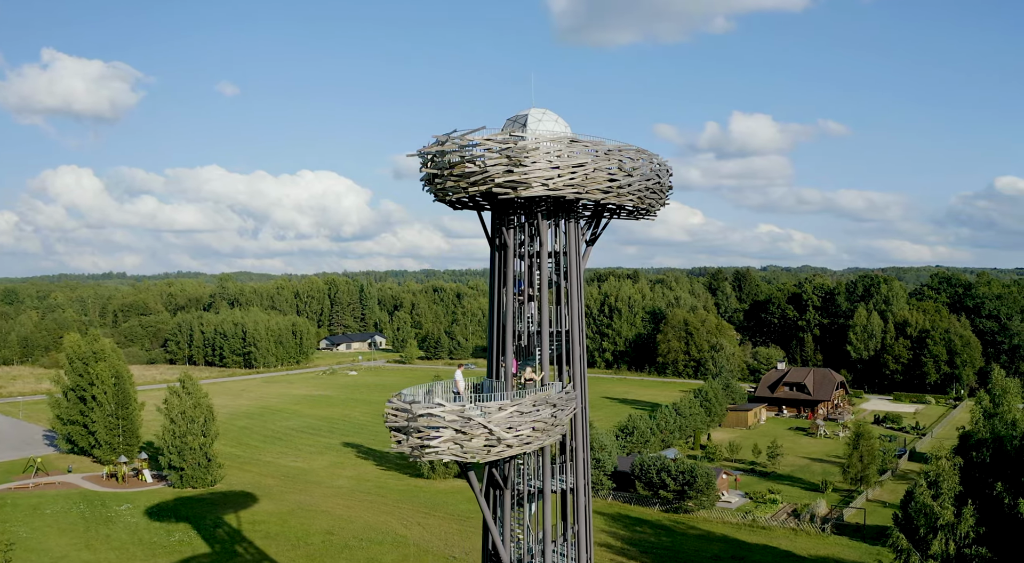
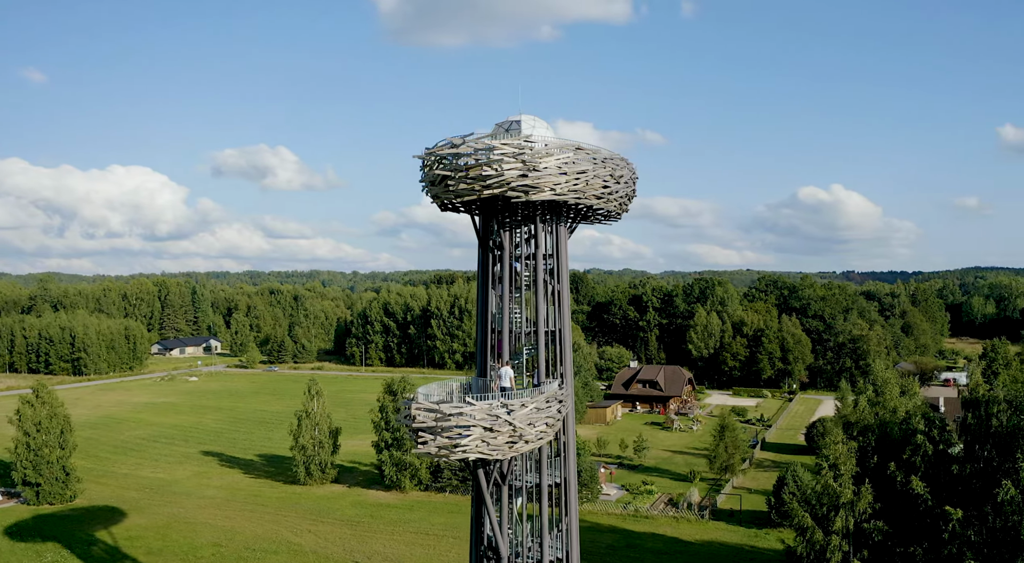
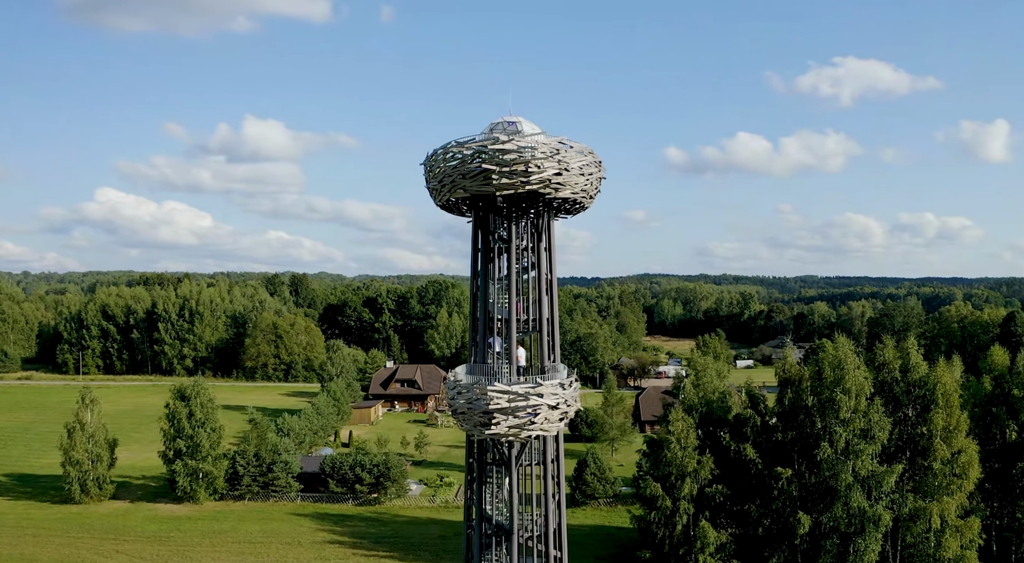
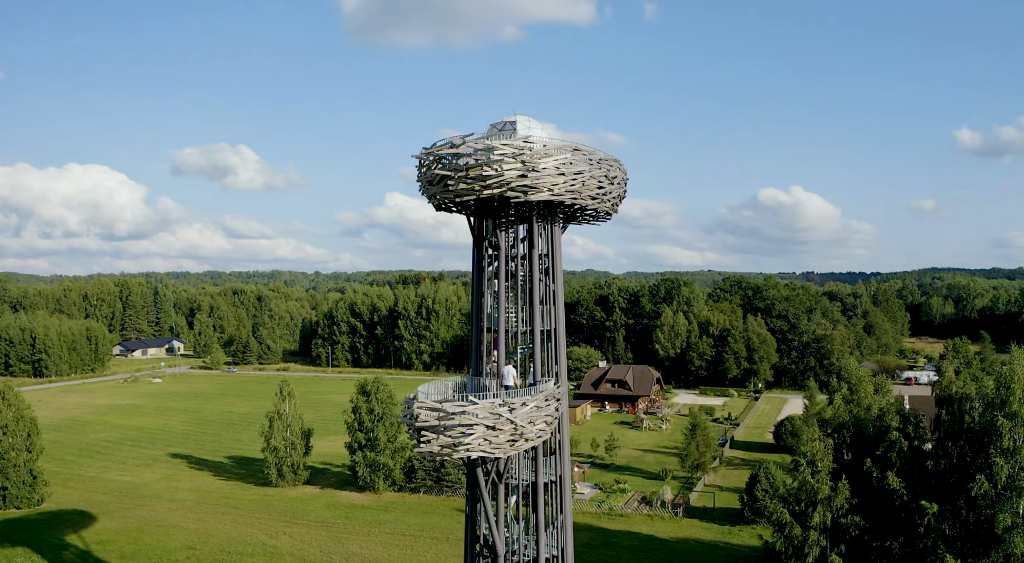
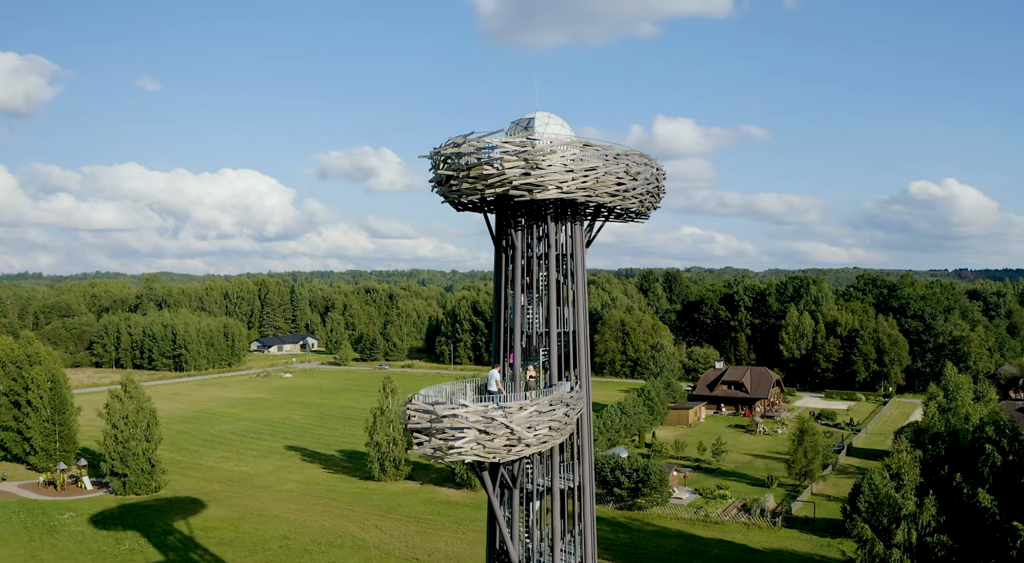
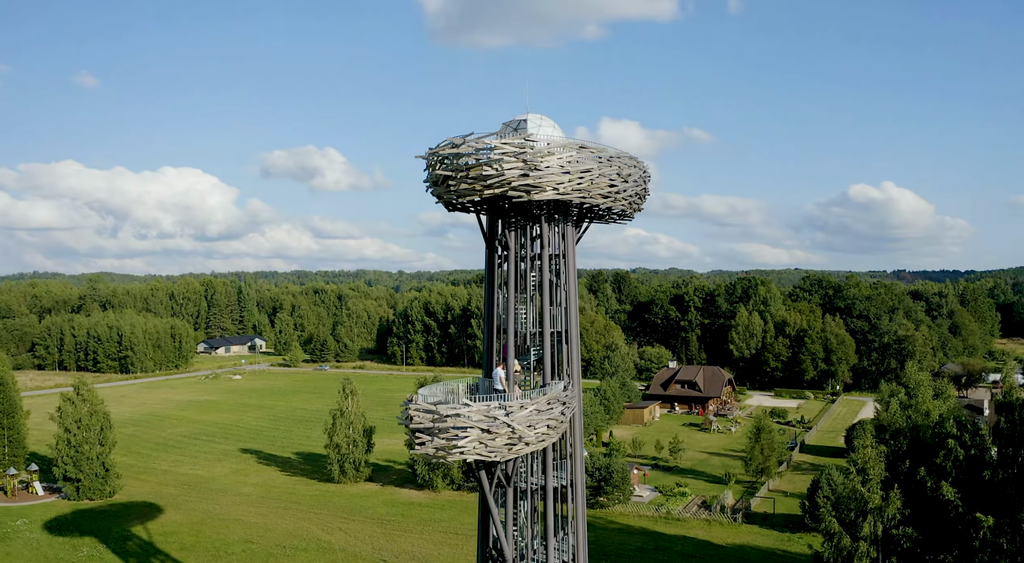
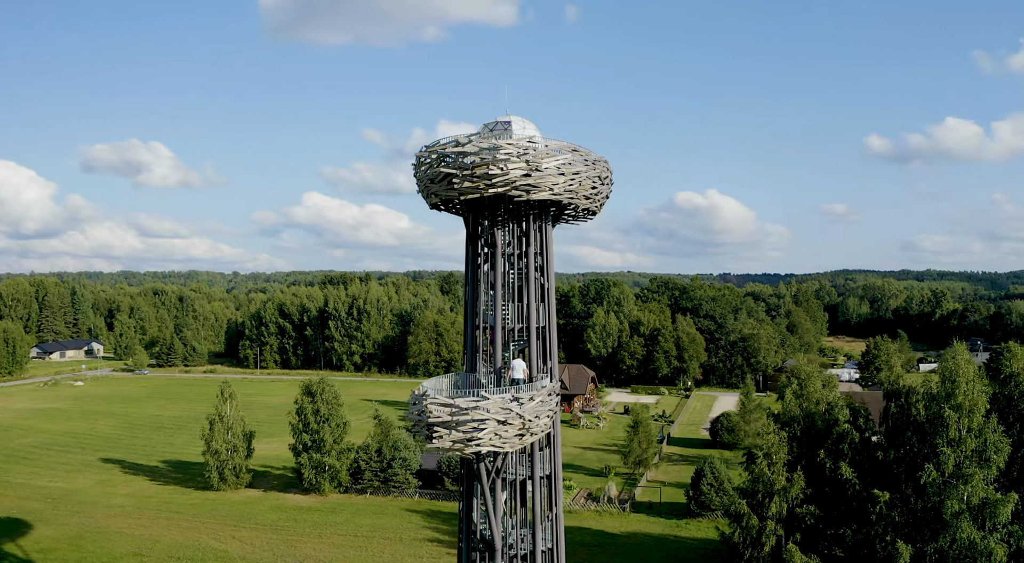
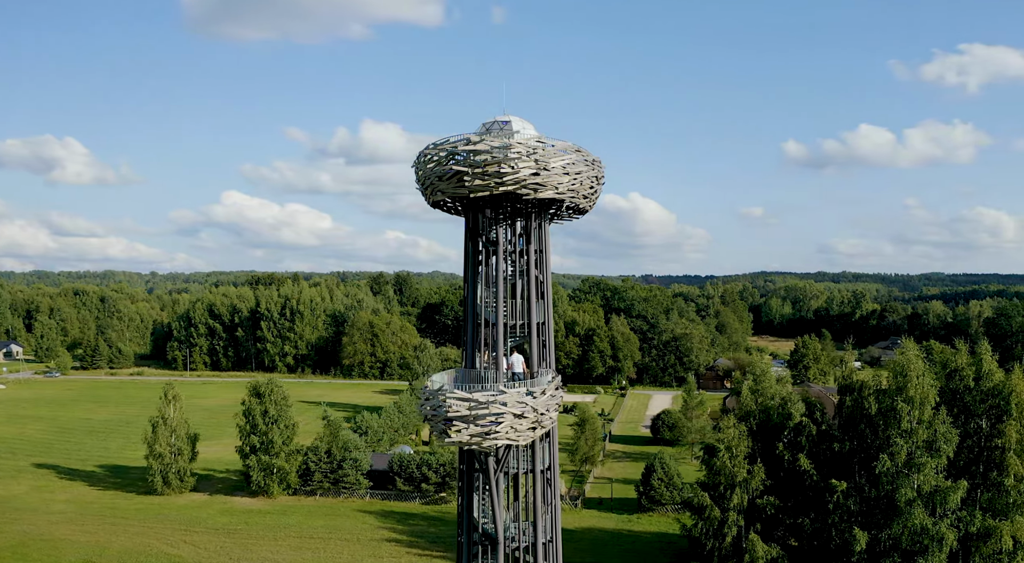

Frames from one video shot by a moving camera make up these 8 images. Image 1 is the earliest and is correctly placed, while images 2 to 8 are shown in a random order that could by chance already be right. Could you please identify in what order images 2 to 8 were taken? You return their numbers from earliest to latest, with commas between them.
5, 6, 2, 4, 7, 8, 3
